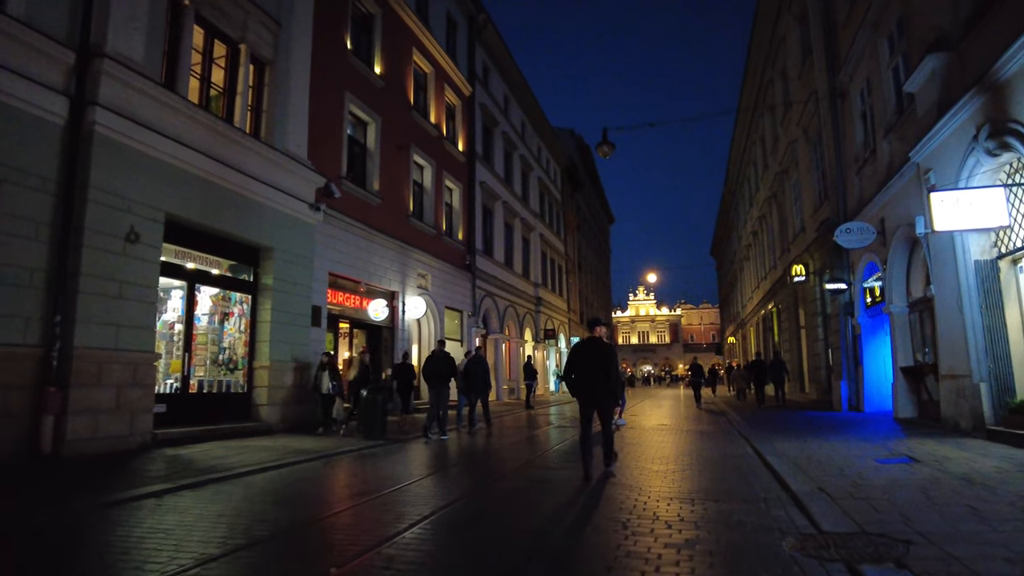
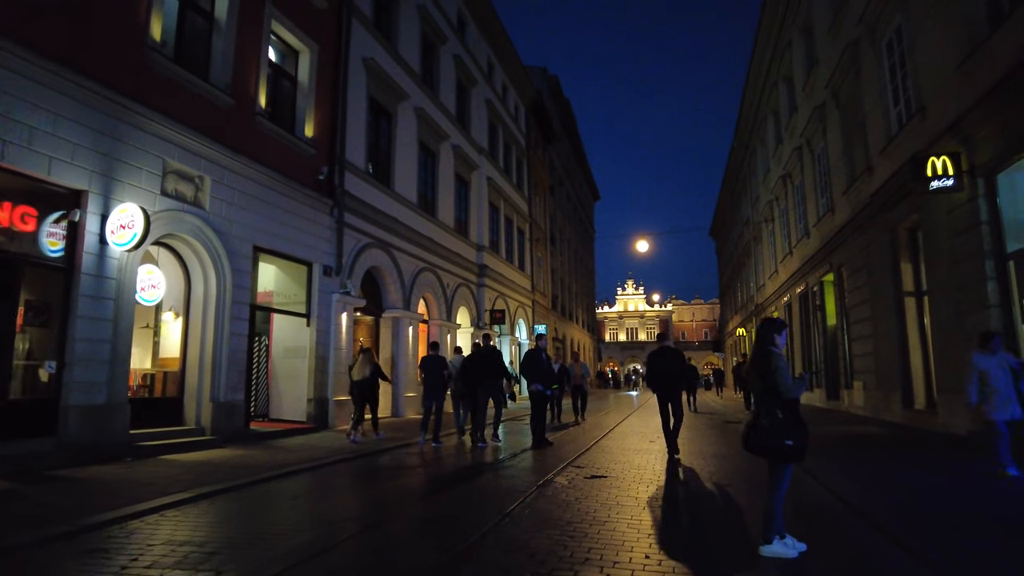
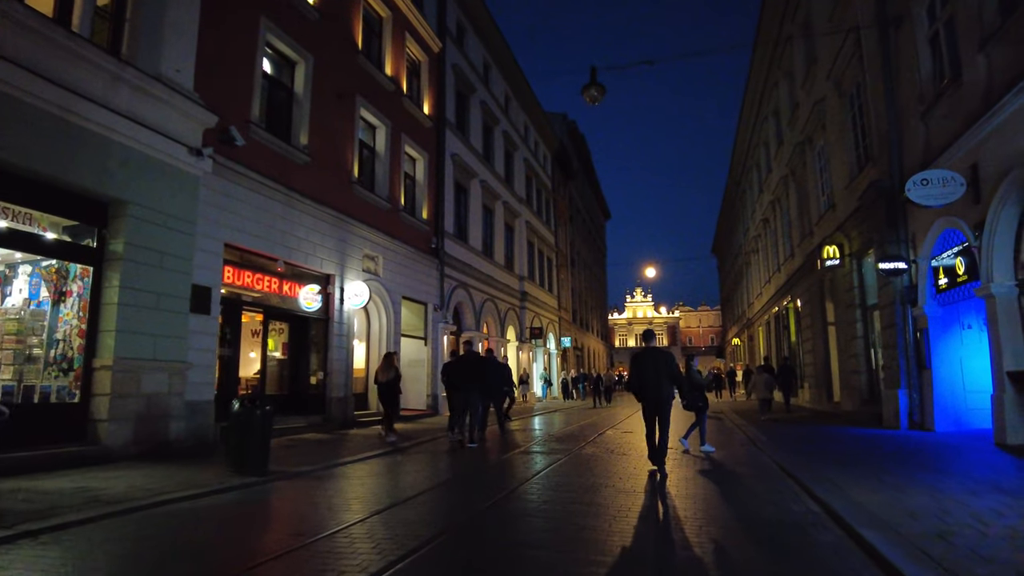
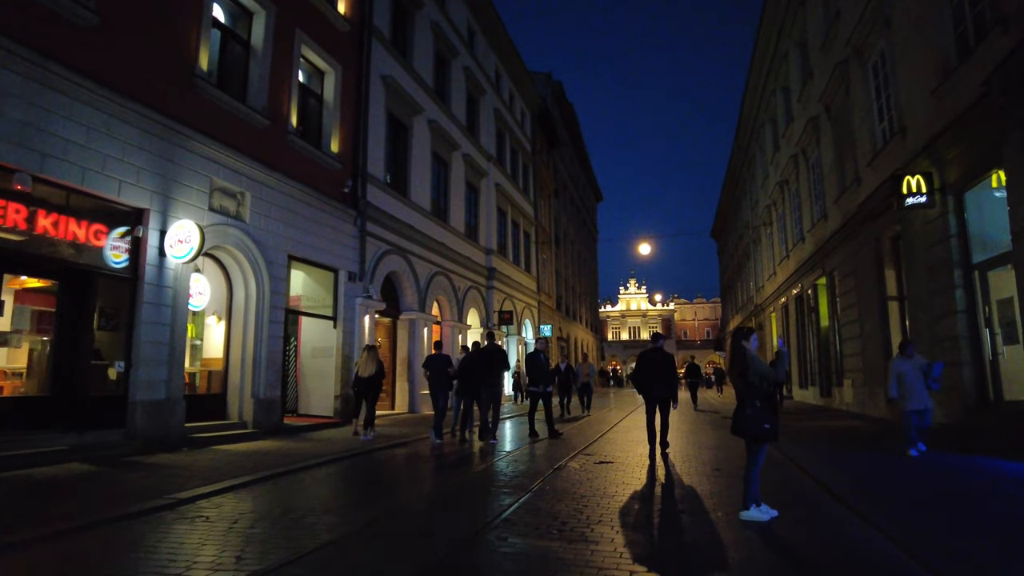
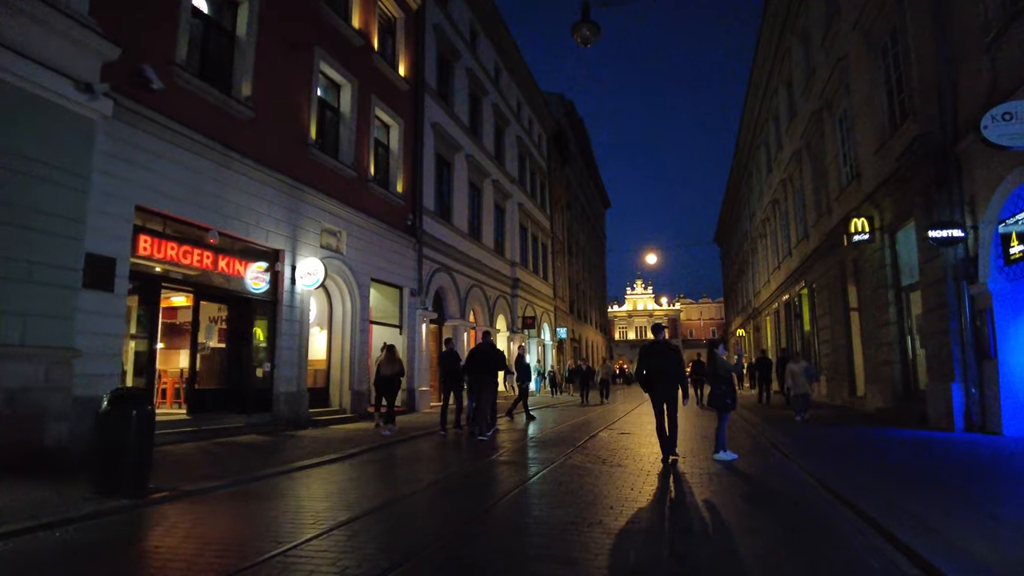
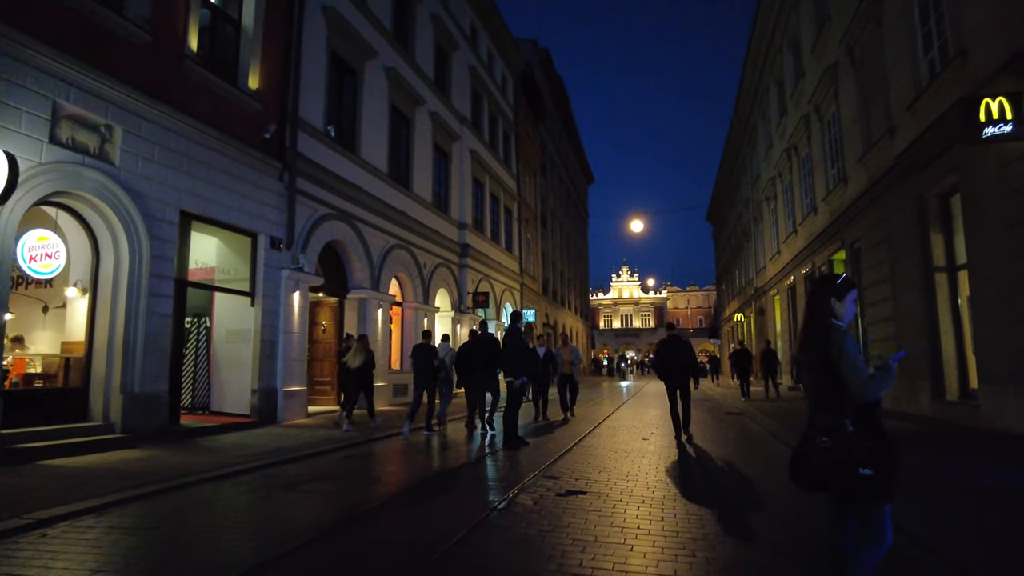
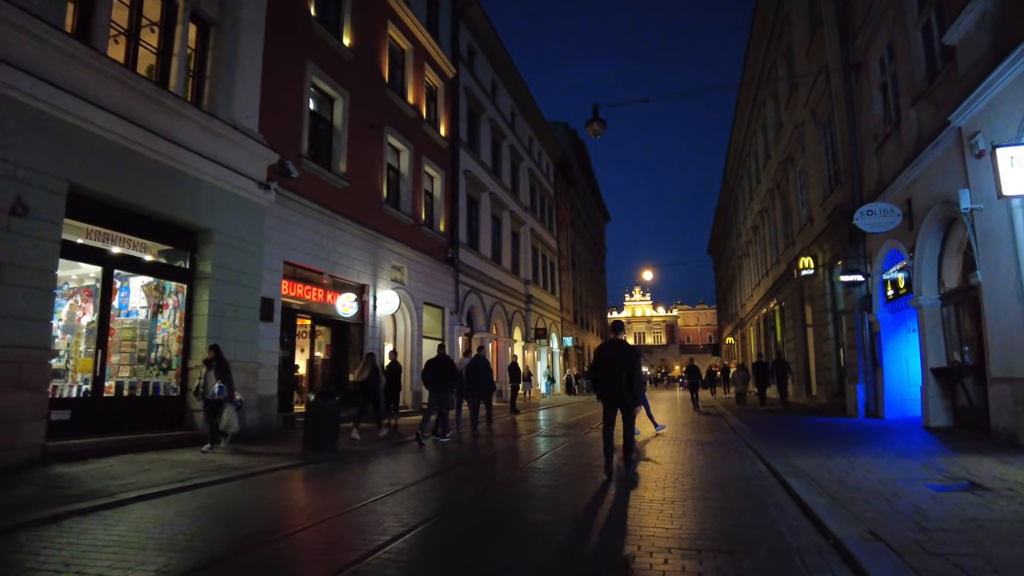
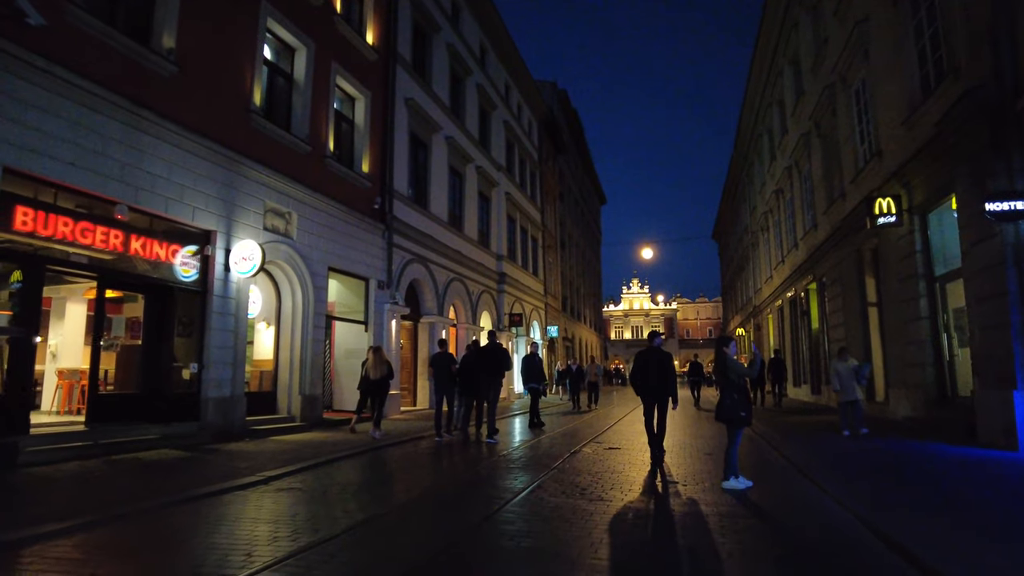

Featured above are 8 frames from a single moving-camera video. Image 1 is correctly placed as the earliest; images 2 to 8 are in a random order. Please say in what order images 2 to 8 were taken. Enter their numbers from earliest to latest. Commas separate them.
7, 3, 5, 8, 4, 2, 6
